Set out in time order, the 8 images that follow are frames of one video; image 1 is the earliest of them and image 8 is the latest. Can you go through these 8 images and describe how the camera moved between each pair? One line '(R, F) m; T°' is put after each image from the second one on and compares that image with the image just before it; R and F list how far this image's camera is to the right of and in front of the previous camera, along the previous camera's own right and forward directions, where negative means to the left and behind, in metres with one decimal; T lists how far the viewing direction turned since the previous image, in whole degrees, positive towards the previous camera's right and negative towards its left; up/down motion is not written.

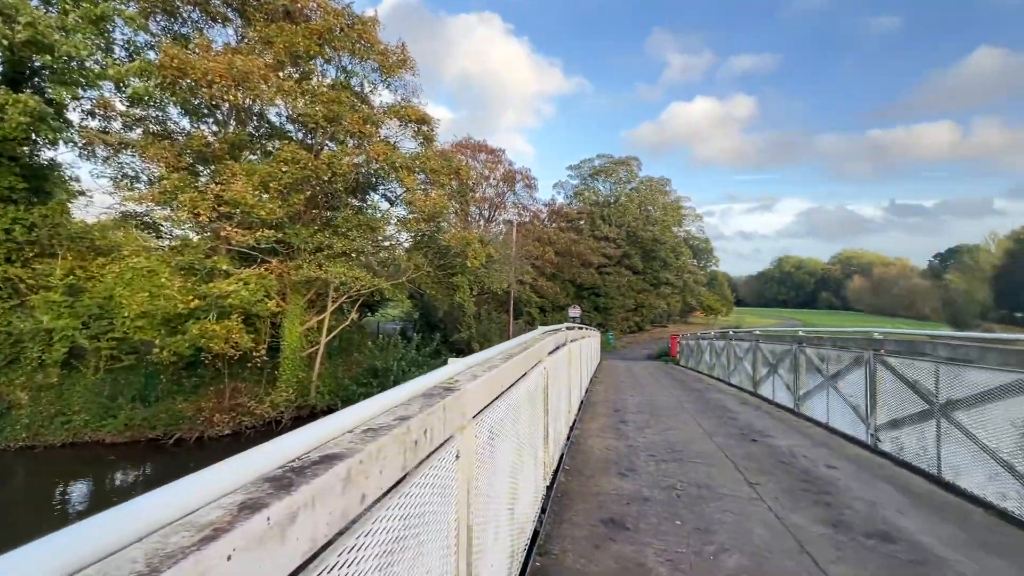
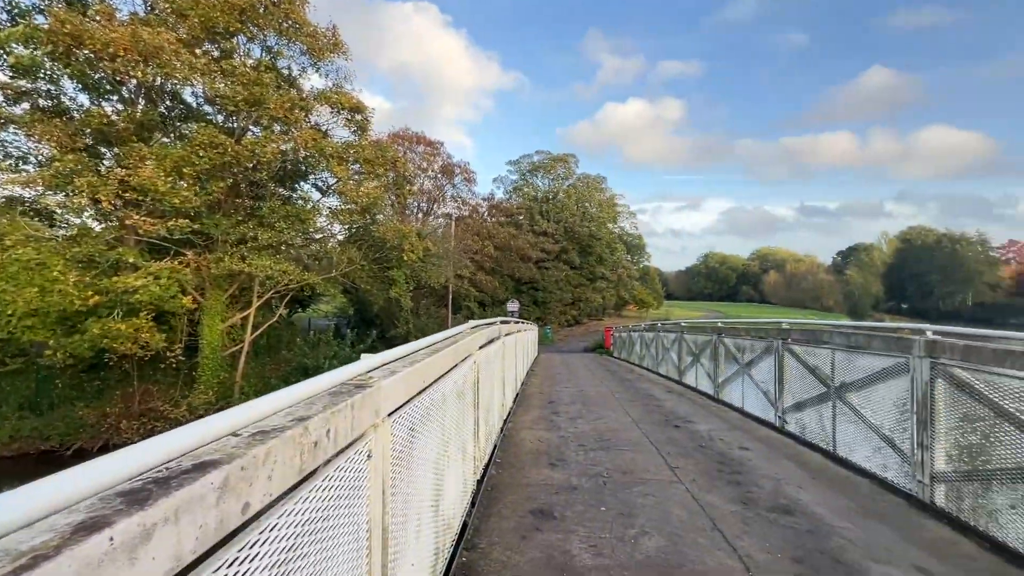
(+0.1, 0.0) m; +7°
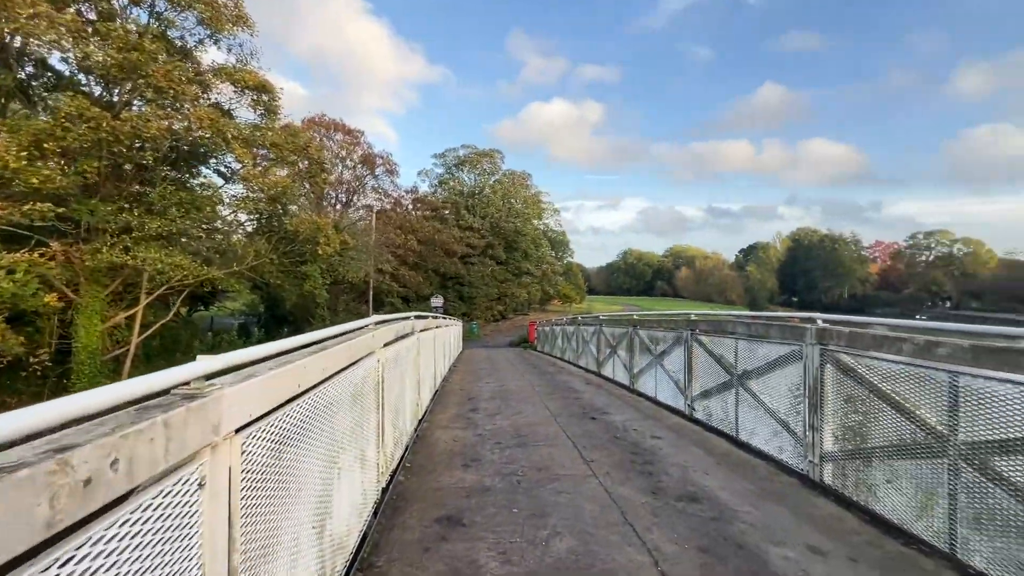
(+0.1, +0.2) m; +9°
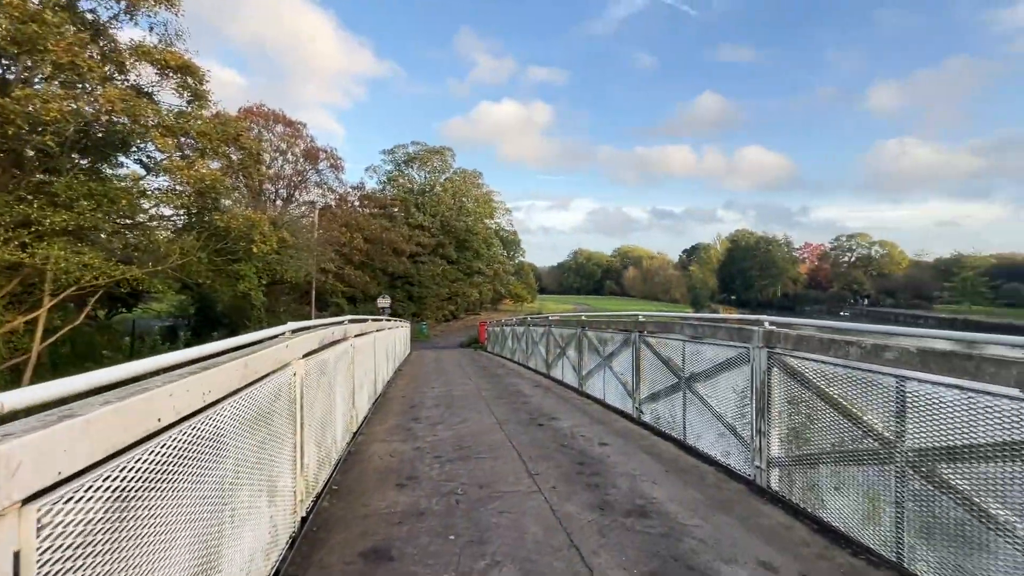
(+0.1, +0.3) m; +6°
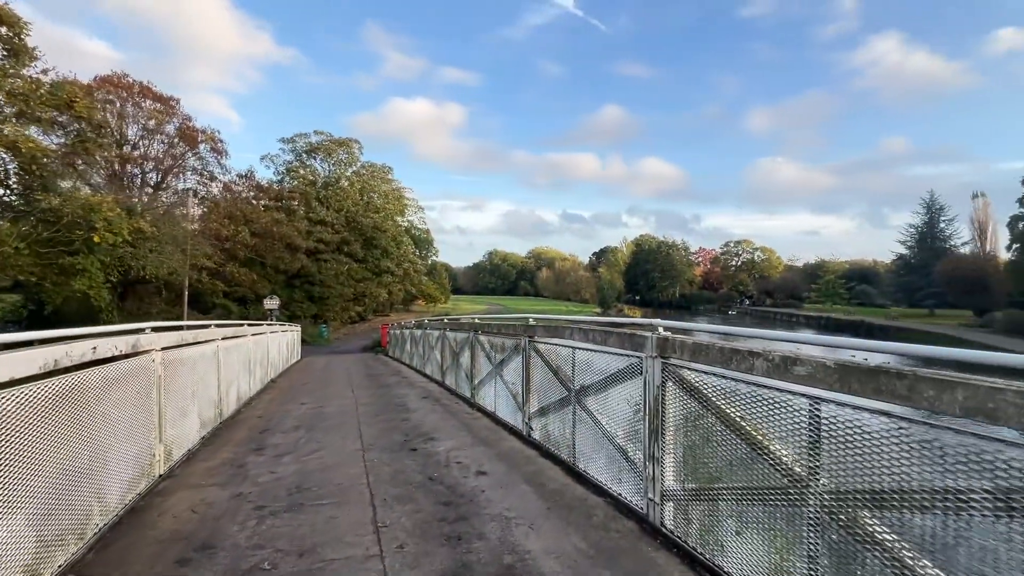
(+0.5, +0.8) m; +10°
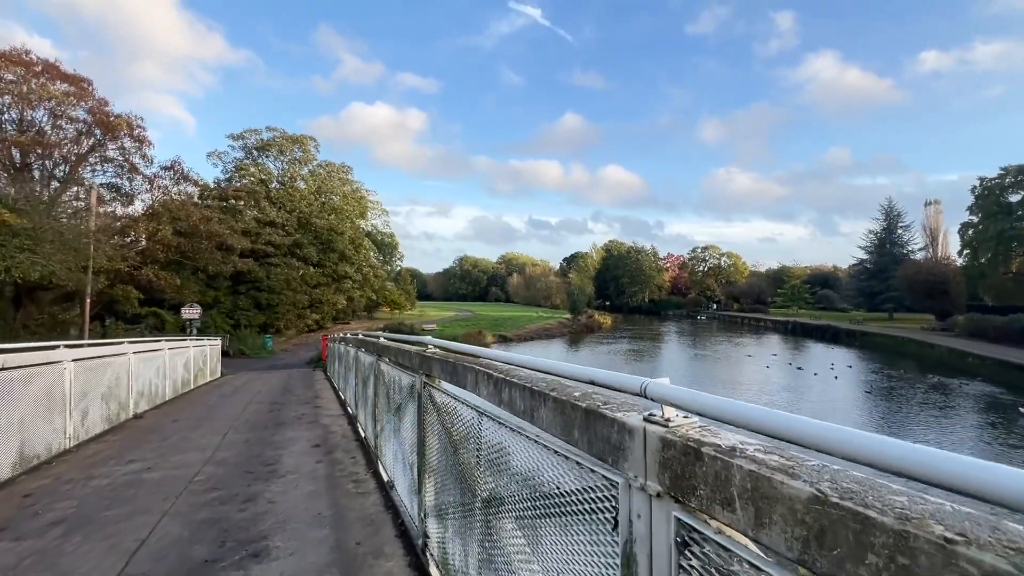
(+0.6, +2.1) m; +3°
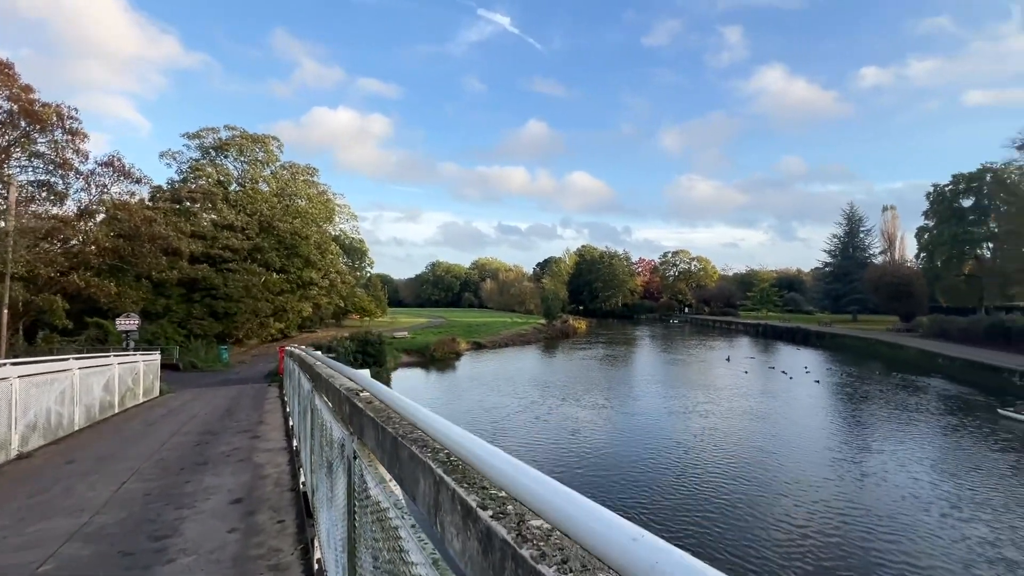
(-0.1, +1.2) m; +3°
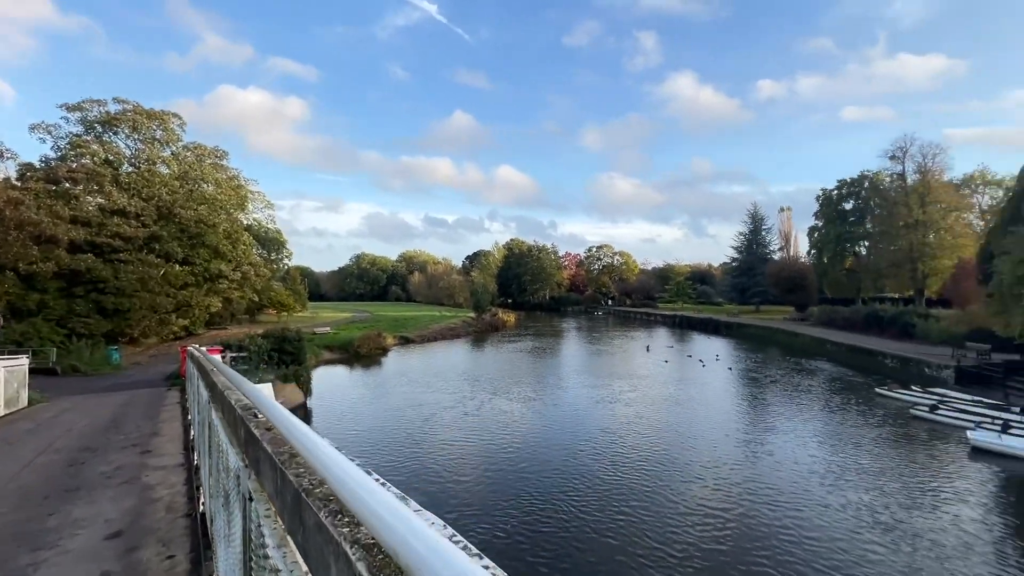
(0.0, +0.3) m; +9°
